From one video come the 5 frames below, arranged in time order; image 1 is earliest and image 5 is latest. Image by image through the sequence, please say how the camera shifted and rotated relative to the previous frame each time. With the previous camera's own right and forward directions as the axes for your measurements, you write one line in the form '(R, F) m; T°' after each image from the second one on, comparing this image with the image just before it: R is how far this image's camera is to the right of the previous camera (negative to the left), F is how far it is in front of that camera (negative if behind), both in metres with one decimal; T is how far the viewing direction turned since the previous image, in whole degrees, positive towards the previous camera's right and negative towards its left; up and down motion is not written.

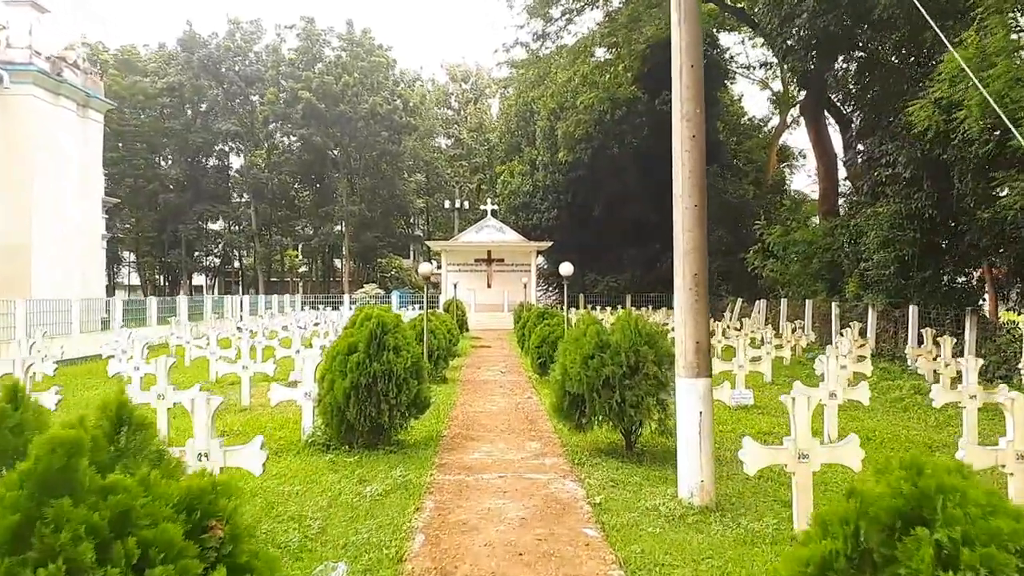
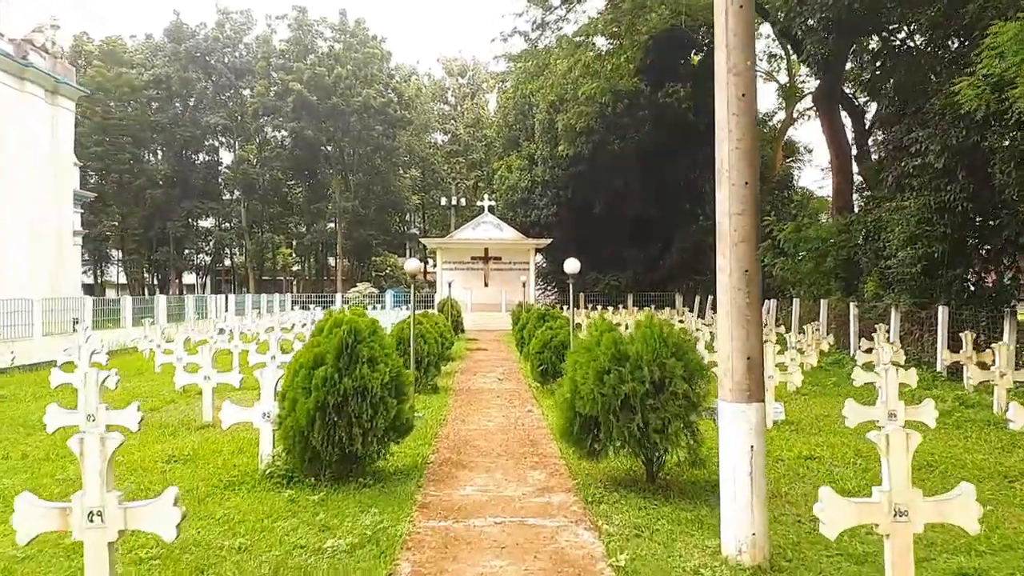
(0.0, +1.1) m; 0°
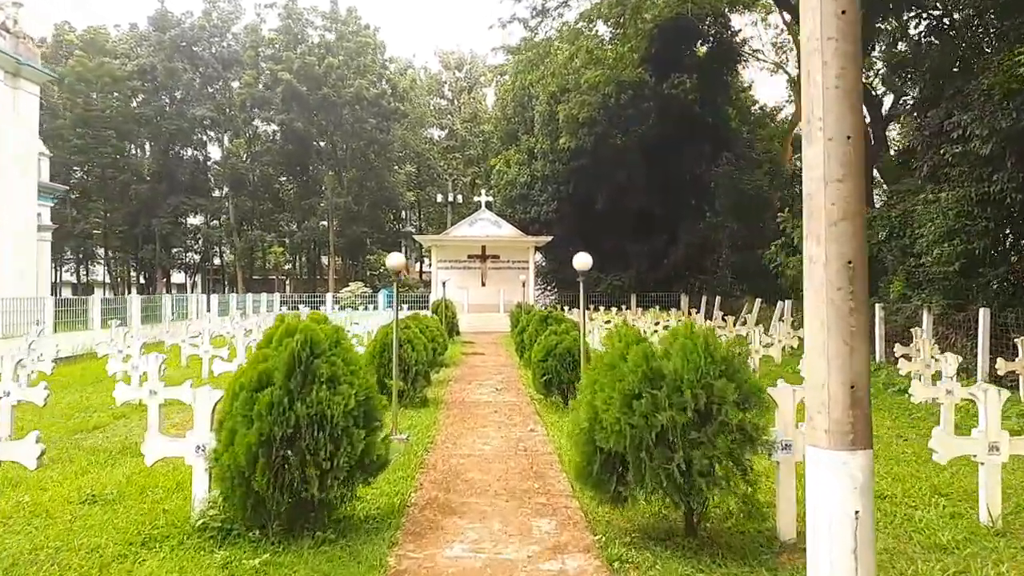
(0.0, +1.2) m; 0°
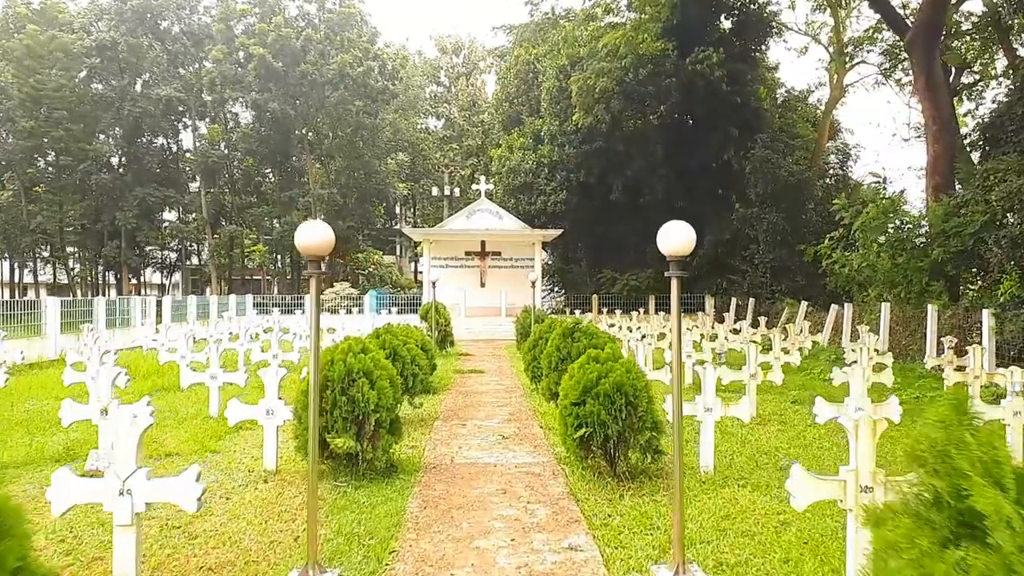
(-0.1, +3.4) m; 0°
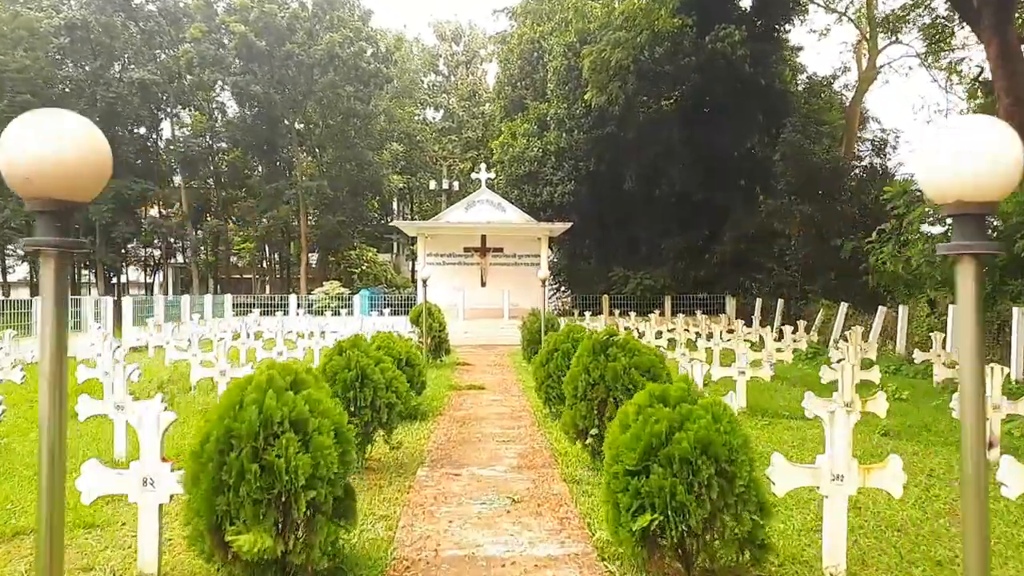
(-0.1, +2.2) m; 0°
